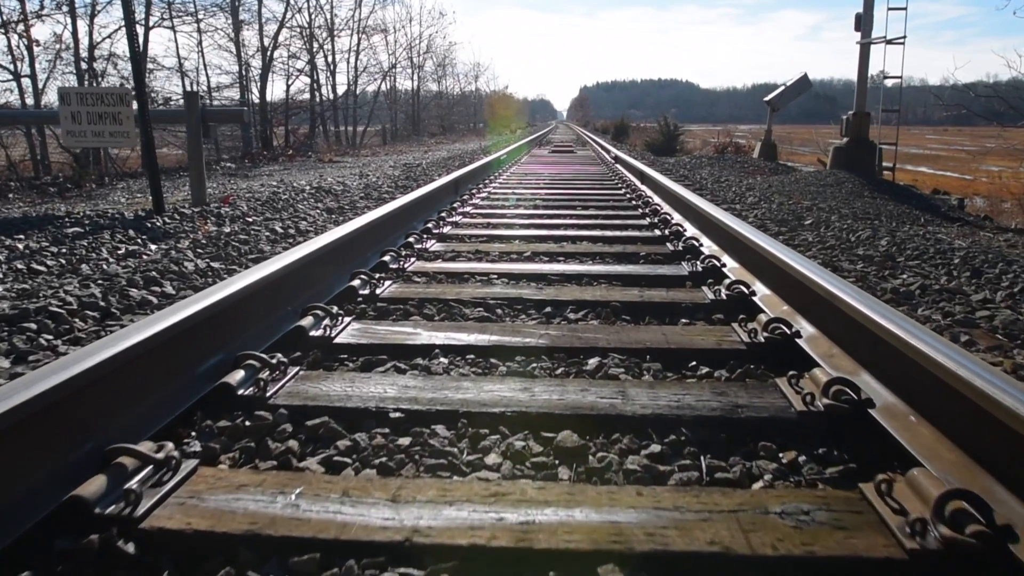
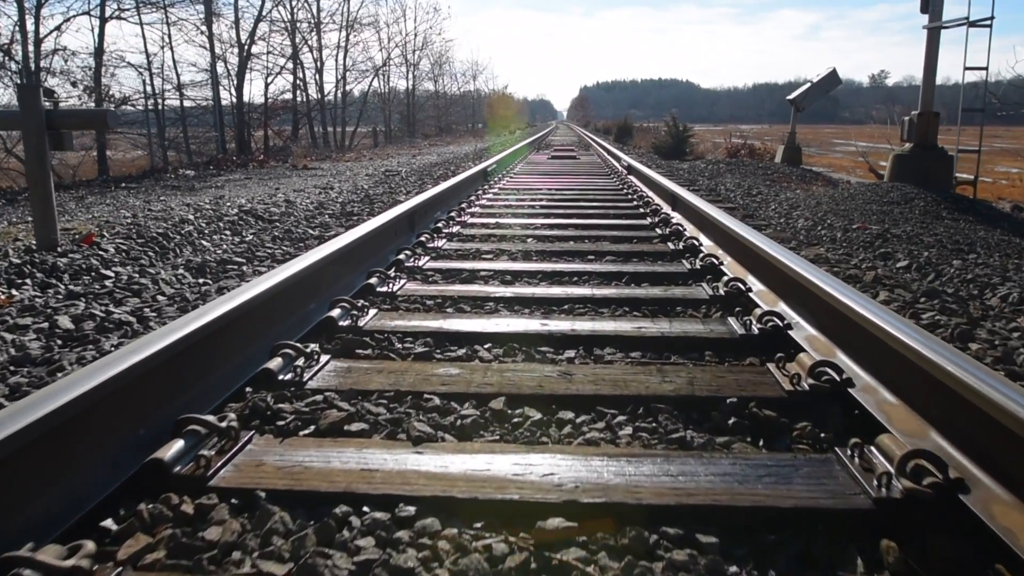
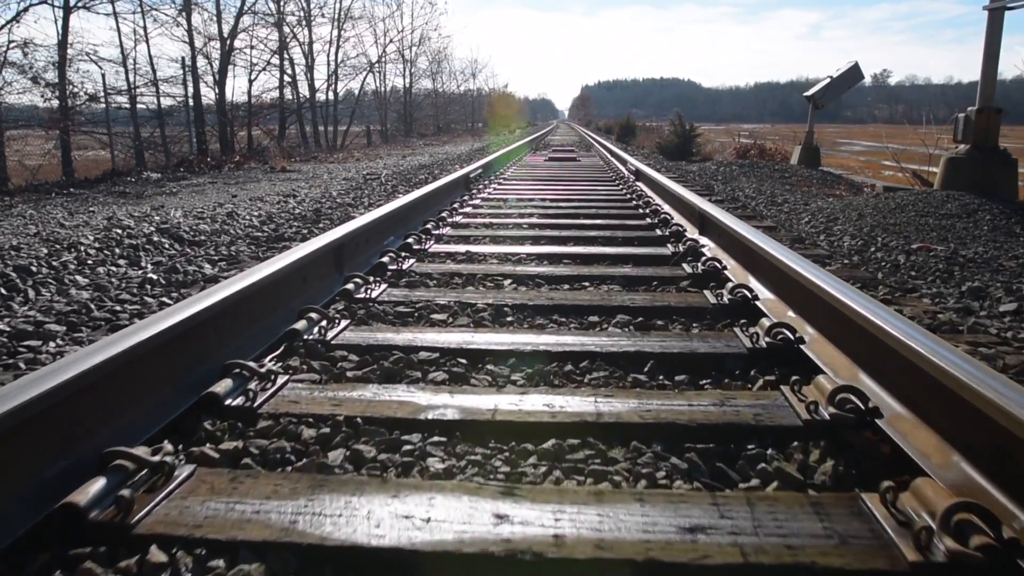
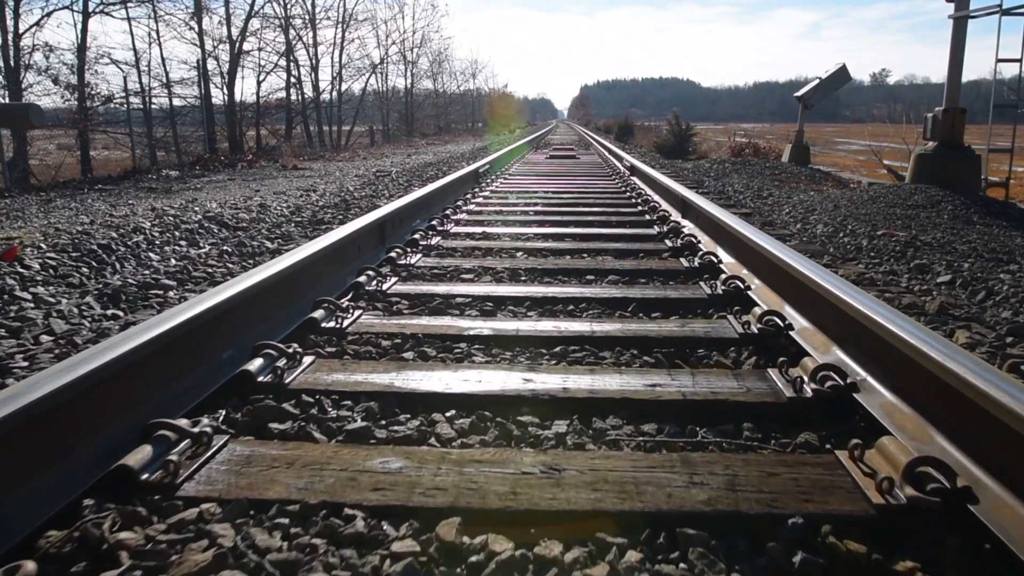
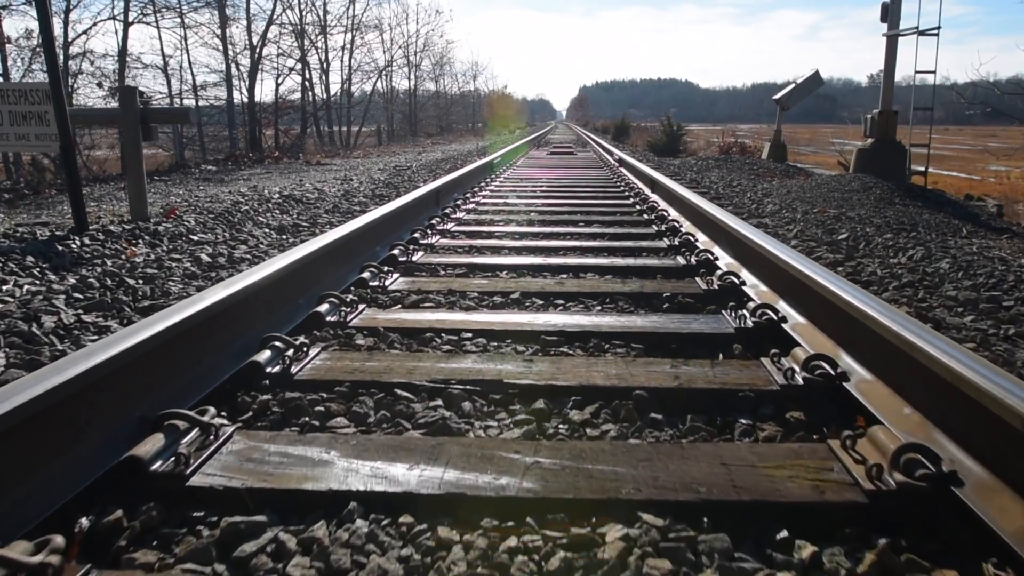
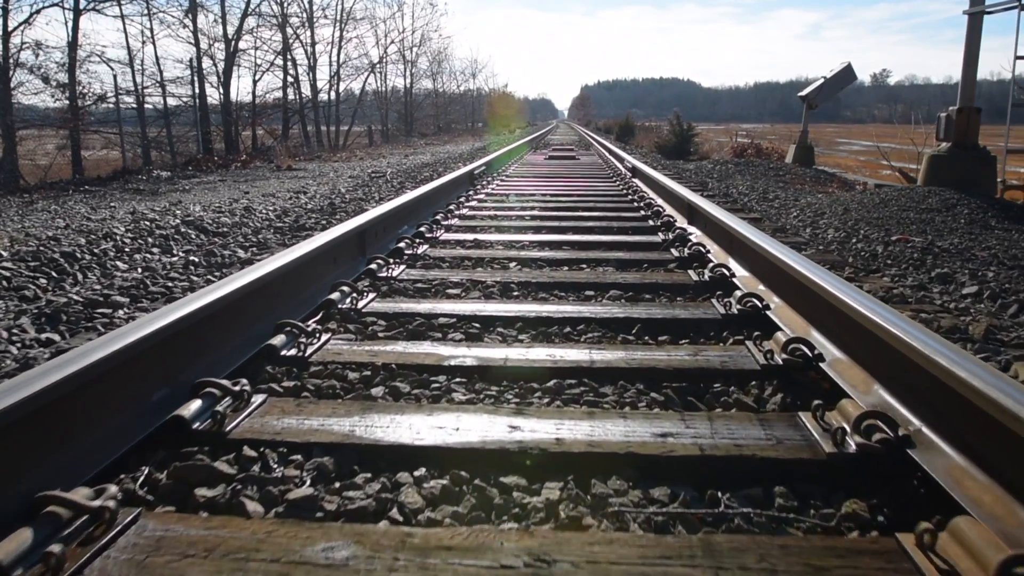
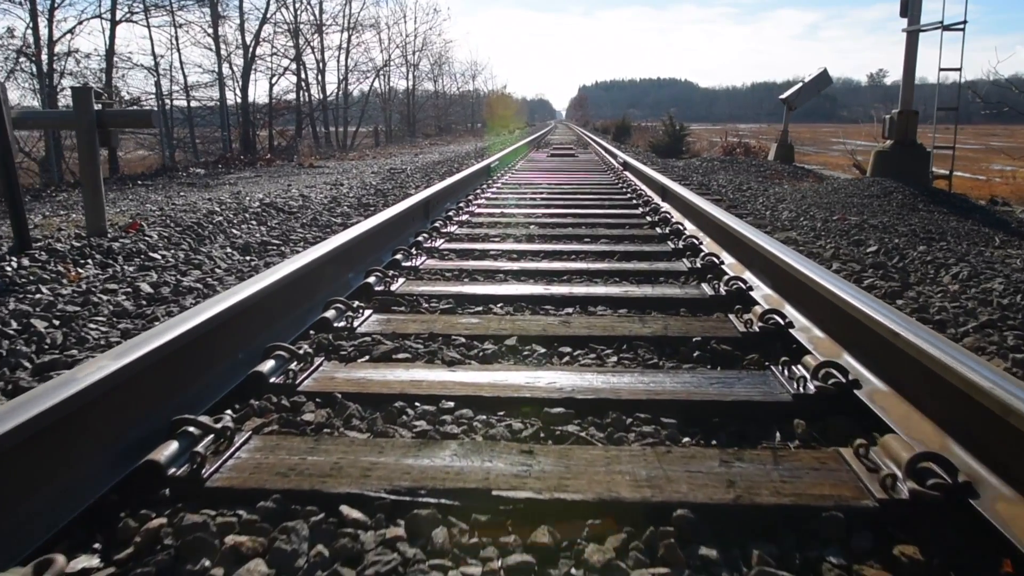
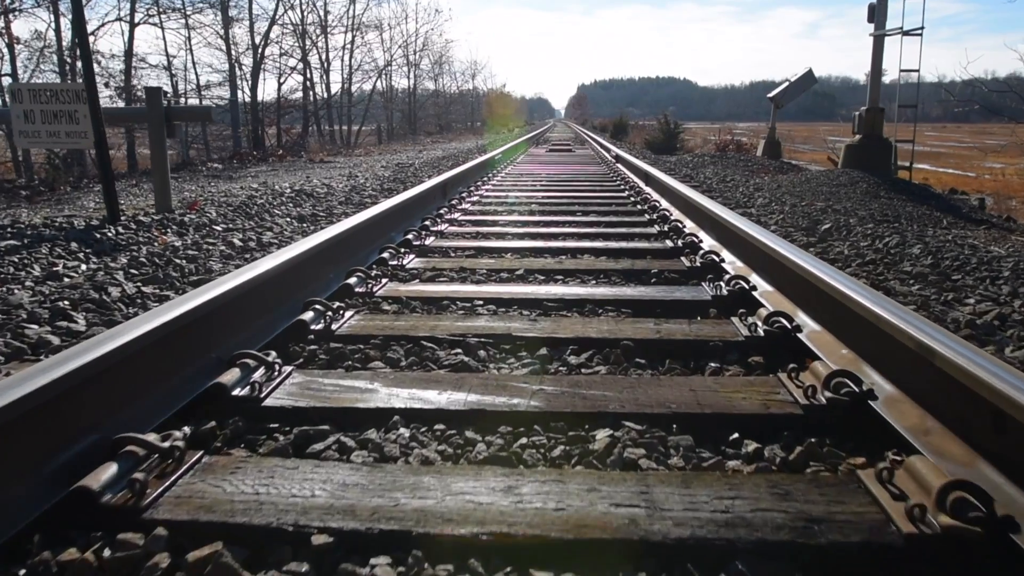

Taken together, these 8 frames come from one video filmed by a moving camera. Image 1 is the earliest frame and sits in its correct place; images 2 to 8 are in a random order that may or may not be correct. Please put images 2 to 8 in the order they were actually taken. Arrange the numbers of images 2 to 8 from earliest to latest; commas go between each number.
8, 5, 7, 2, 4, 6, 3
